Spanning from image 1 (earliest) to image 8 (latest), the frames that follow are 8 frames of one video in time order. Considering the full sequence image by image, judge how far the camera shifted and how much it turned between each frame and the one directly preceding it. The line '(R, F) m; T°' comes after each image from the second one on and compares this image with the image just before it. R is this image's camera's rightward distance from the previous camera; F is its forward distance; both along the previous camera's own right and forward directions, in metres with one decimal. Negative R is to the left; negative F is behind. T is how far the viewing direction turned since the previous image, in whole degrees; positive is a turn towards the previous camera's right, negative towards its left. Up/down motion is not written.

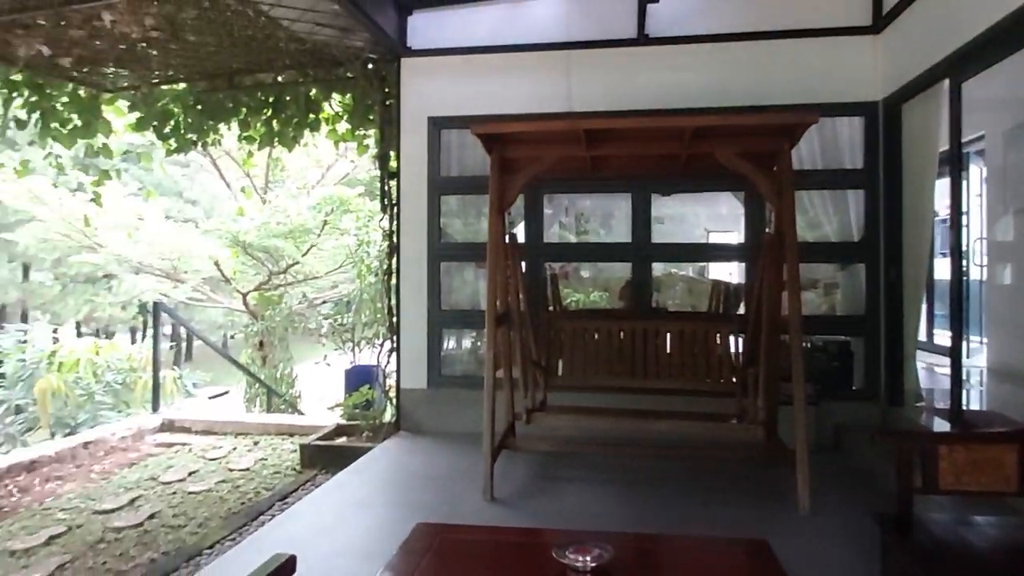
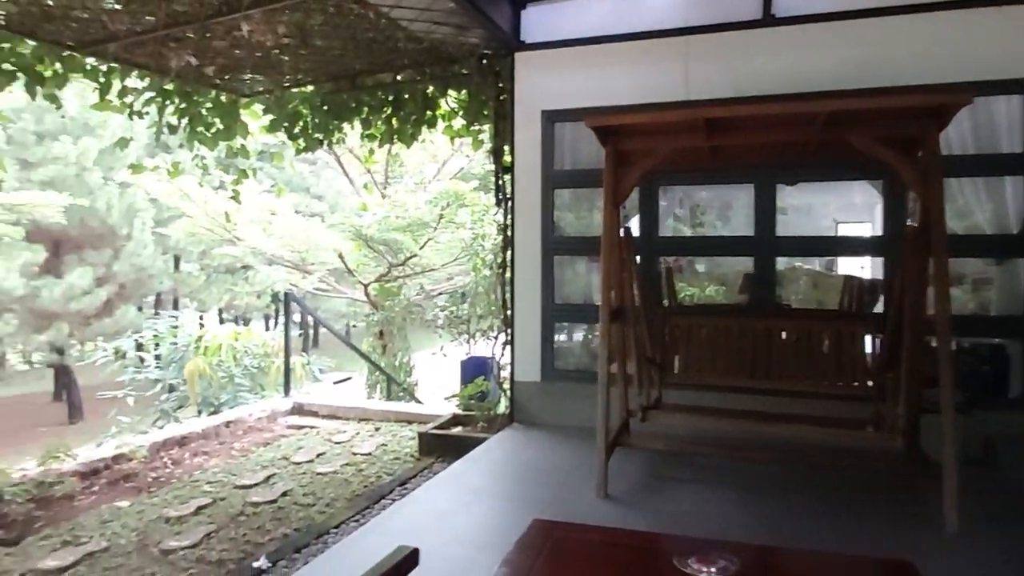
(0.0, 0.0) m; -9°
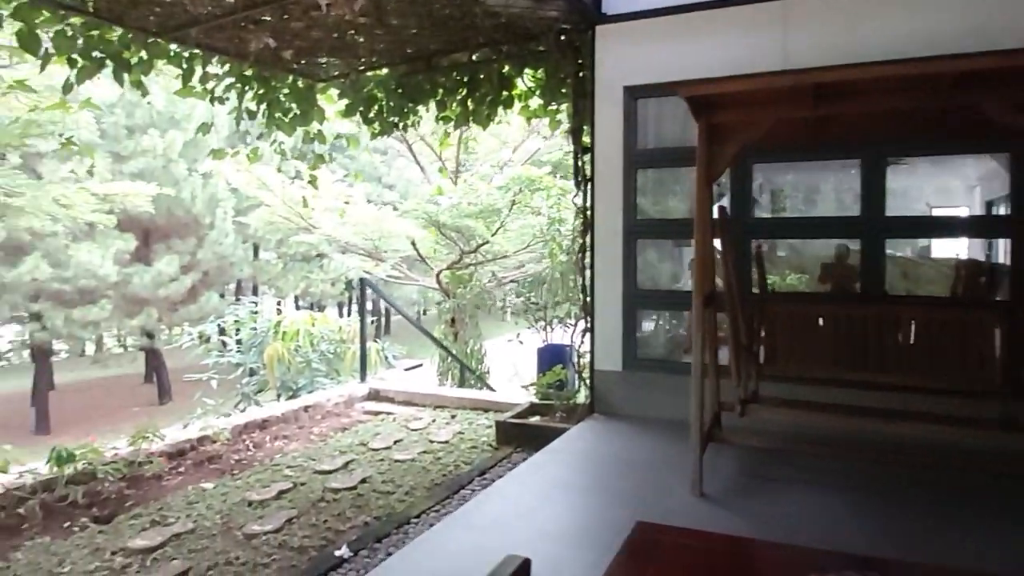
(-0.1, +0.1) m; -6°
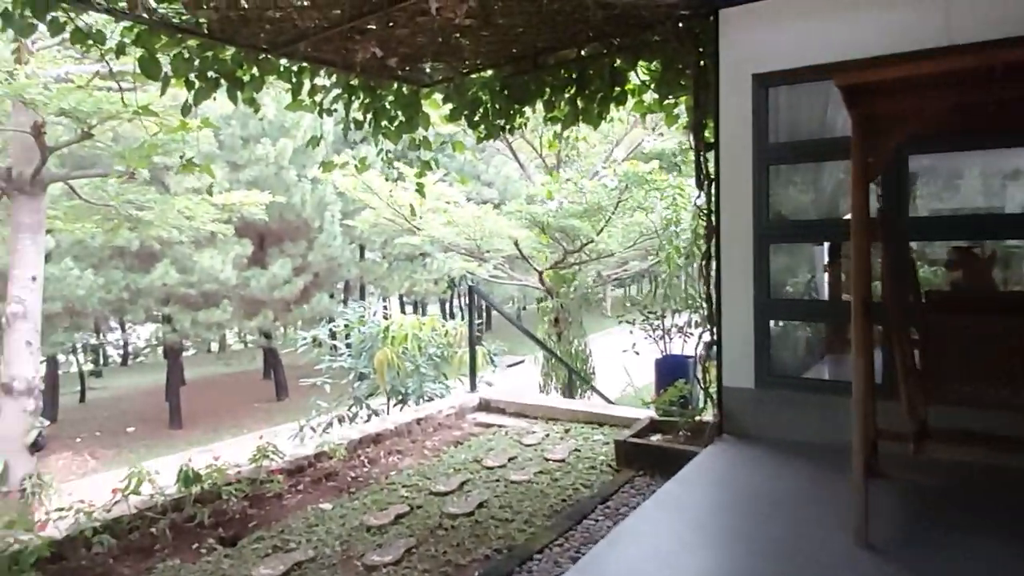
(-0.1, +0.2) m; -8°
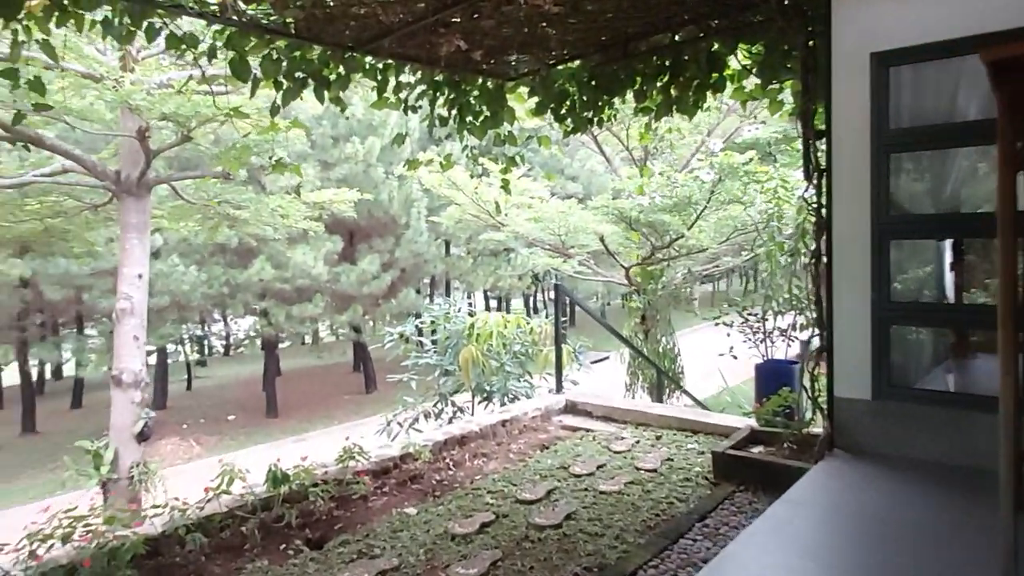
(0.0, +0.1) m; -7°
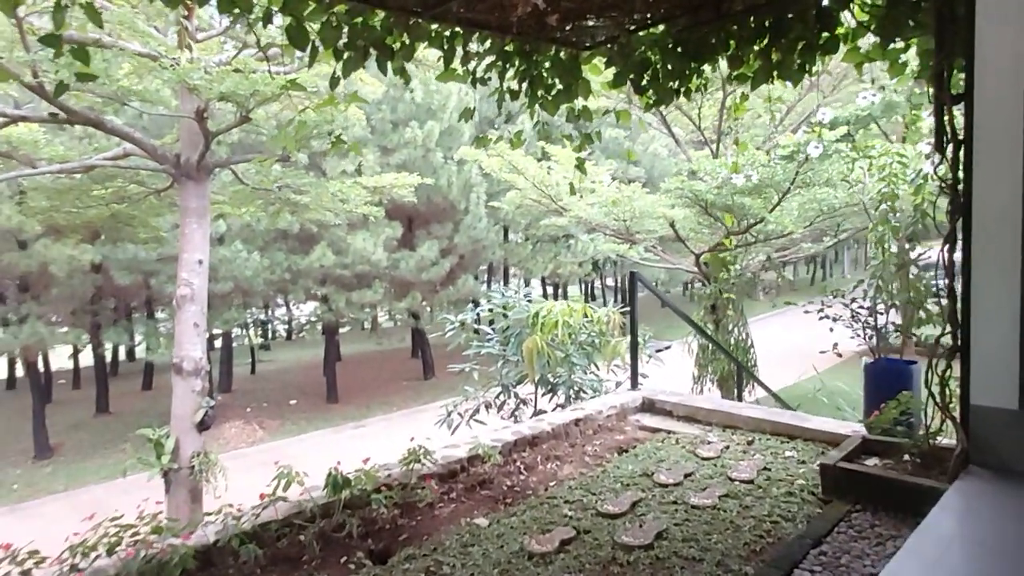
(-0.1, +0.3) m; -5°
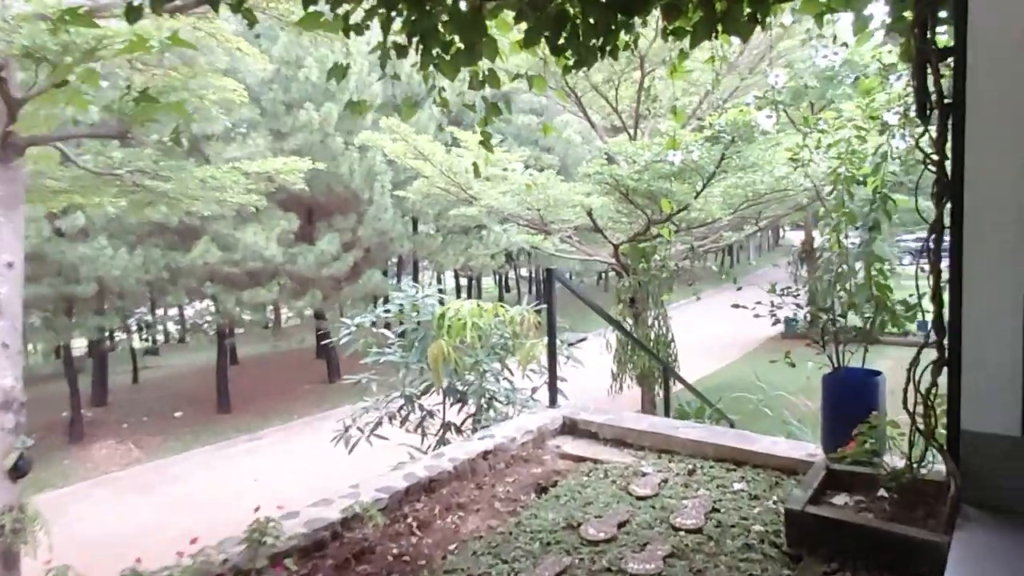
(+0.1, +0.7) m; +7°
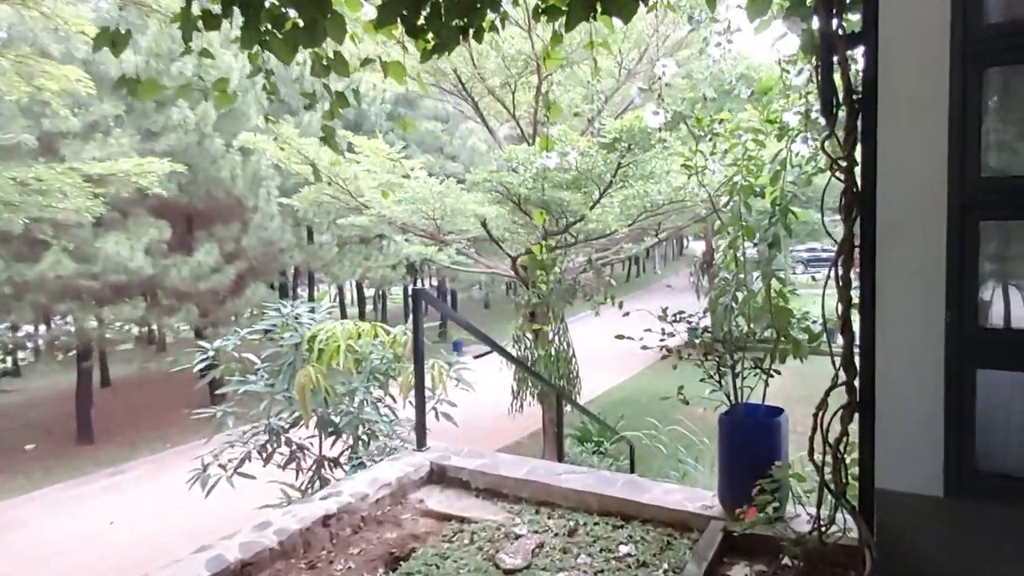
(+0.2, +0.5) m; +7°
